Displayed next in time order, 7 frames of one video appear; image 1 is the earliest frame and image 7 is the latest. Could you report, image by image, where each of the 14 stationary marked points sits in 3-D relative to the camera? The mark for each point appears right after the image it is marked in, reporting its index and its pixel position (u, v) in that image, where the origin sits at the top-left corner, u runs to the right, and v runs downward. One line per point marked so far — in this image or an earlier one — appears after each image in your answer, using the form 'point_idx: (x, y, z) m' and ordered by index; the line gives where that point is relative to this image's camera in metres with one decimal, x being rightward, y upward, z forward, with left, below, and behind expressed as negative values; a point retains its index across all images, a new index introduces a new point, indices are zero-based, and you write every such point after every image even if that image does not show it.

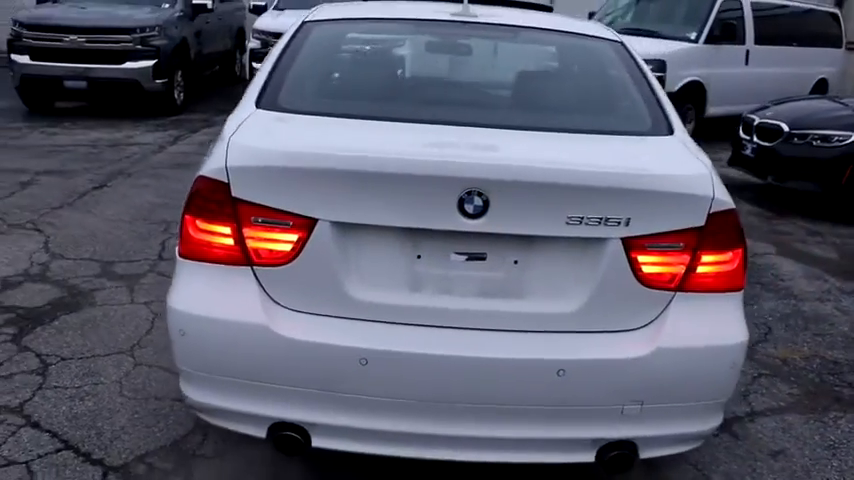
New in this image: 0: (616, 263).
0: (+0.6, -0.1, +2.5) m
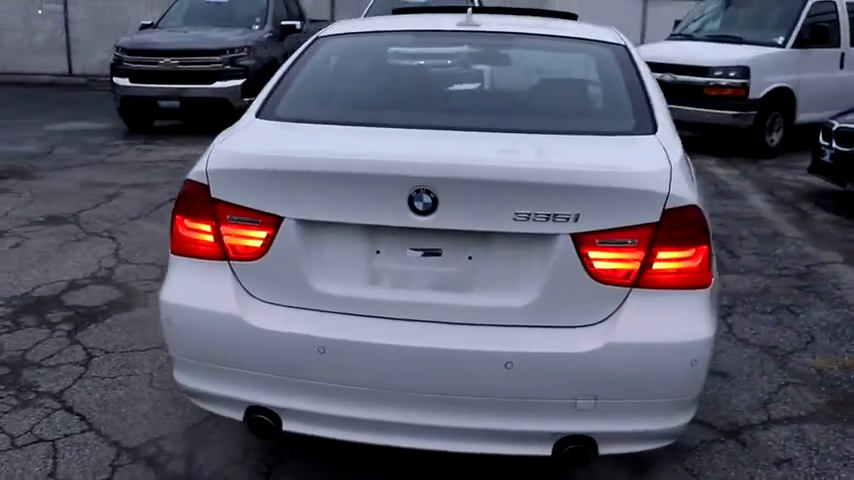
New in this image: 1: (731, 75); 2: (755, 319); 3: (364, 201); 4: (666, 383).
0: (+0.4, -0.1, +2.6) m
1: (+4.5, +2.4, +11.5) m
2: (+2.2, -0.5, +5.3) m
3: (-0.2, +0.1, +2.6) m
4: (+0.8, -0.5, +2.6) m
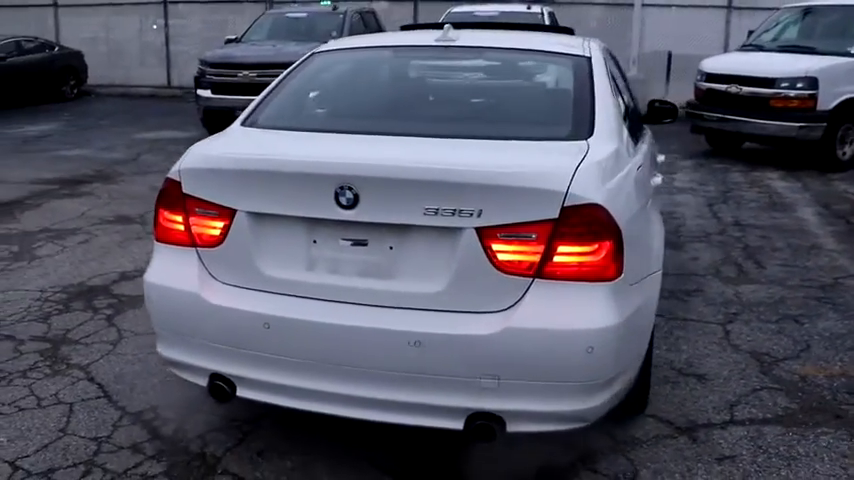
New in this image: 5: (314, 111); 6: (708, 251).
0: (+0.2, 0.0, +2.8) m
1: (+5.3, +2.2, +11.2) m
2: (+2.2, -0.6, +5.3) m
3: (-0.5, +0.2, +3.0) m
4: (+0.5, -0.5, +2.8) m
5: (-0.6, +0.7, +3.9) m
6: (+2.6, -0.1, +7.3) m
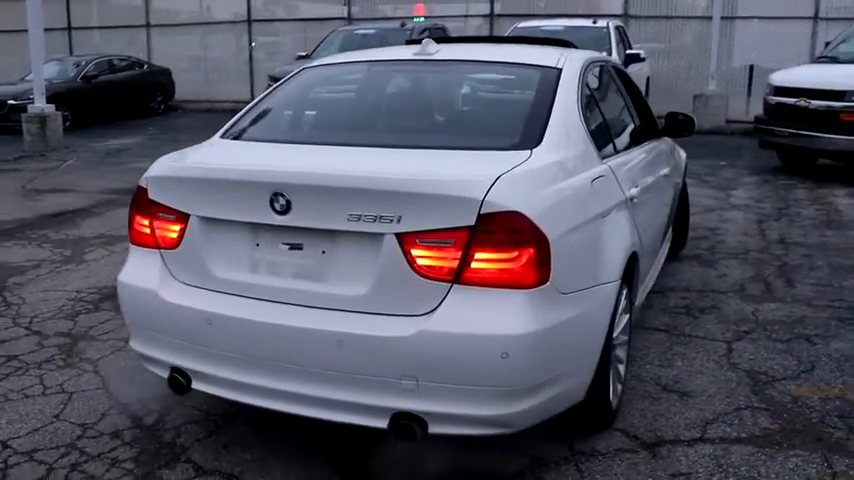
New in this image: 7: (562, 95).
0: (-0.1, -0.1, +2.9) m
1: (+6.0, +1.9, +10.7) m
2: (+2.2, -0.7, +5.2) m
3: (-0.8, +0.2, +3.2) m
4: (+0.2, -0.5, +2.9) m
5: (-0.7, +0.6, +4.1) m
6: (+2.8, -0.3, +7.1) m
7: (+0.7, +0.7, +3.8) m
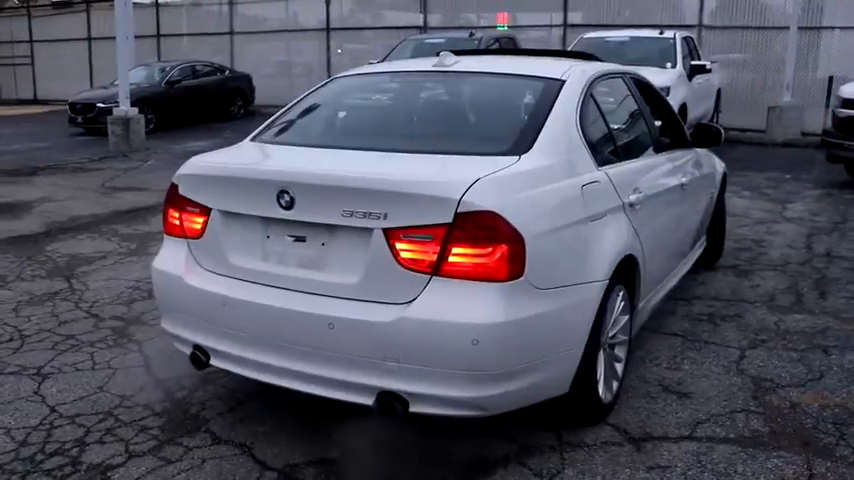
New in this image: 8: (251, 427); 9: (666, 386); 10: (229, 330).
0: (-0.2, 0.0, +3.3) m
1: (+6.7, +1.7, +10.4) m
2: (+2.3, -0.8, +5.2) m
3: (-0.8, +0.2, +3.6) m
4: (+0.1, -0.5, +3.2) m
5: (-0.7, +0.6, +4.5) m
6: (+3.2, -0.4, +7.1) m
7: (+0.7, +0.7, +4.1) m
8: (-0.9, -1.0, +4.1) m
9: (+1.4, -0.9, +4.6) m
10: (-0.9, -0.4, +3.7) m
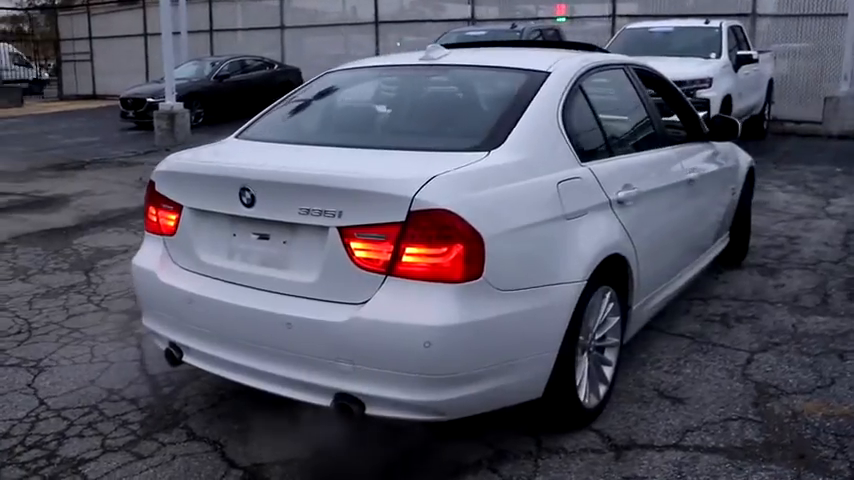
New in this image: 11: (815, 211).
0: (-0.4, 0.0, +3.2) m
1: (+7.1, +1.7, +9.8) m
2: (+2.3, -0.8, +5.0) m
3: (-0.9, +0.2, +3.5) m
4: (-0.1, -0.5, +3.1) m
5: (-0.7, +0.7, +4.5) m
6: (+3.3, -0.3, +6.8) m
7: (+0.6, +0.7, +3.9) m
8: (-1.0, -1.0, +4.0) m
9: (+1.3, -0.9, +4.5) m
10: (-1.1, -0.4, +3.7) m
11: (+4.9, +0.4, +9.8) m
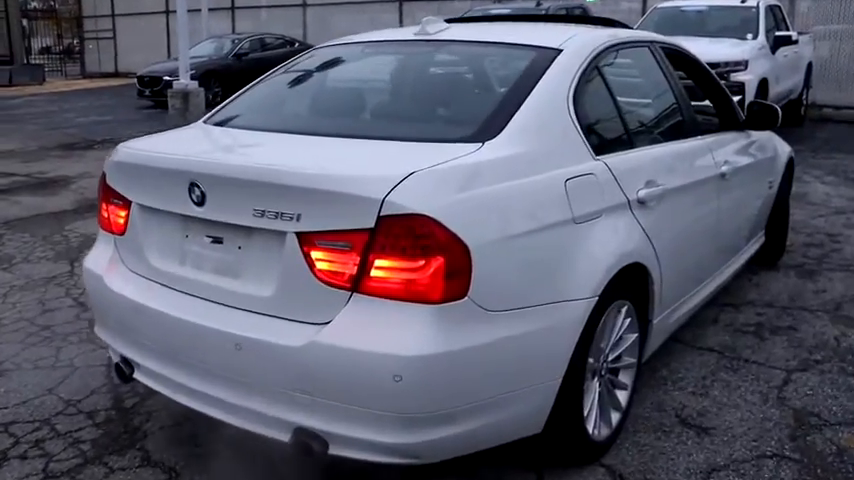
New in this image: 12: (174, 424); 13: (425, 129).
0: (-0.5, -0.1, +2.7) m
1: (+7.2, +1.7, +8.9) m
2: (+2.3, -0.8, +4.4) m
3: (-1.0, +0.2, +3.0) m
4: (-0.2, -0.5, +2.6) m
5: (-0.8, +0.7, +3.9) m
6: (+3.3, -0.3, +6.1) m
7: (+0.5, +0.7, +3.4) m
8: (-1.1, -1.0, +3.6) m
9: (+1.3, -0.9, +3.9) m
10: (-1.1, -0.4, +3.2) m
11: (+5.0, +0.4, +9.1) m
12: (-1.2, -0.9, +3.8) m
13: (0.0, +0.5, +3.2) m
